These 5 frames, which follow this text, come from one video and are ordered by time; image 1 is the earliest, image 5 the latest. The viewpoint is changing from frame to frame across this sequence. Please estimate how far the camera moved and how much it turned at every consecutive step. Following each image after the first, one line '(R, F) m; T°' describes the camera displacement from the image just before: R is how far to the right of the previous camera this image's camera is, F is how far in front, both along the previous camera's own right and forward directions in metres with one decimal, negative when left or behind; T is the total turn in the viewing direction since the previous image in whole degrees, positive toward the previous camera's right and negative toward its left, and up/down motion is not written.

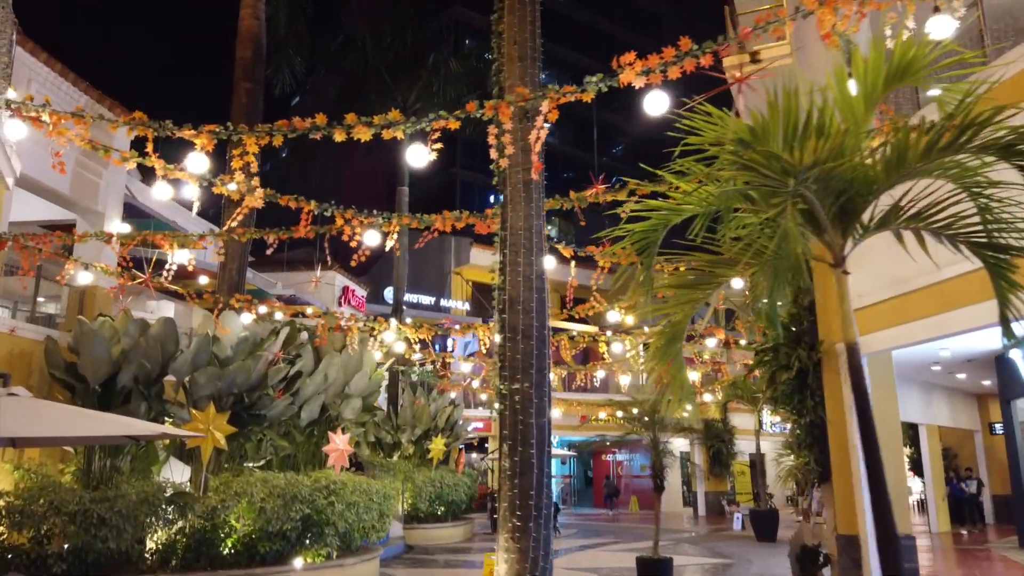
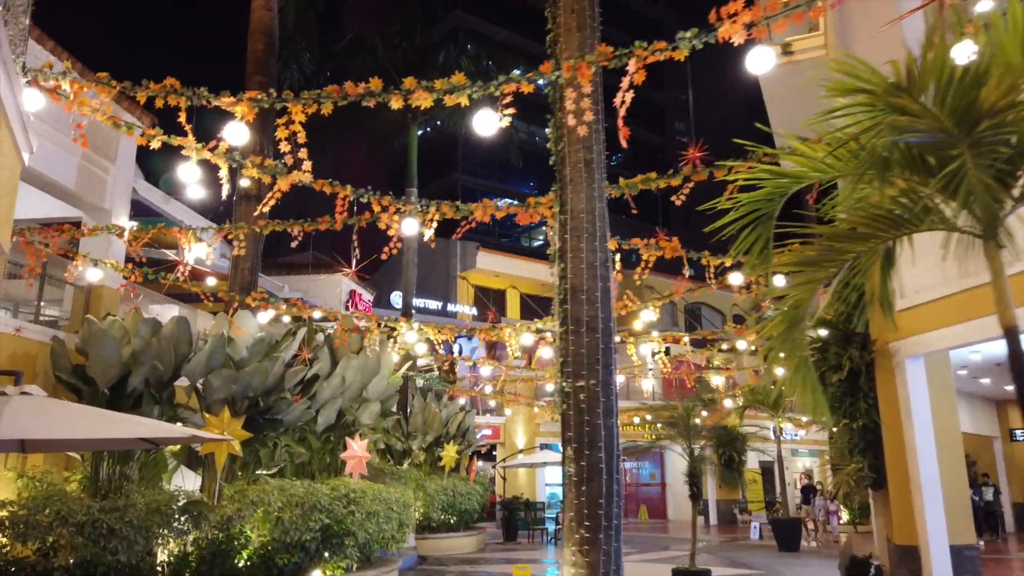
(-0.4, +0.4) m; 0°
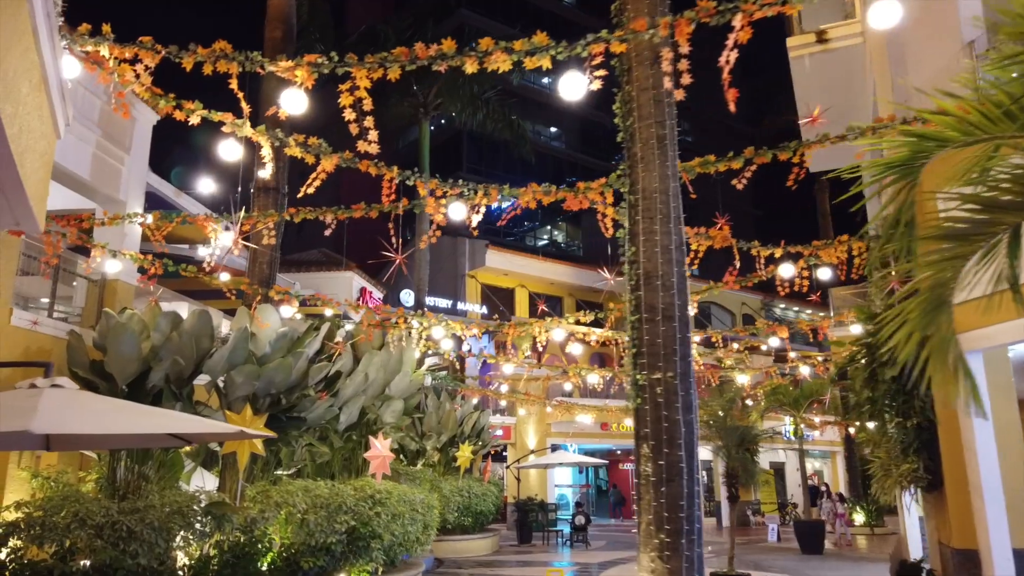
(-0.4, +0.3) m; 0°
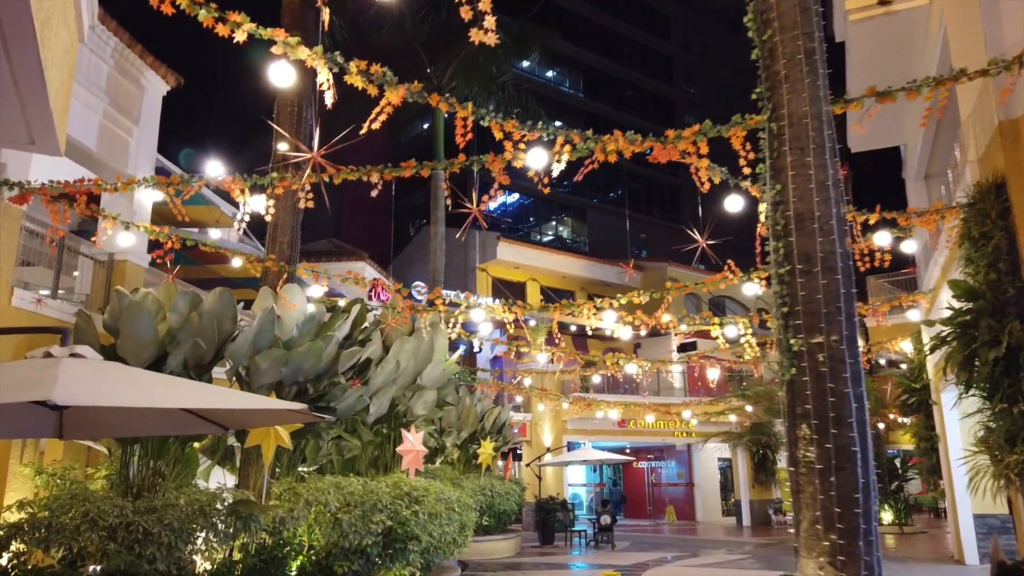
(-0.6, +0.8) m; 0°
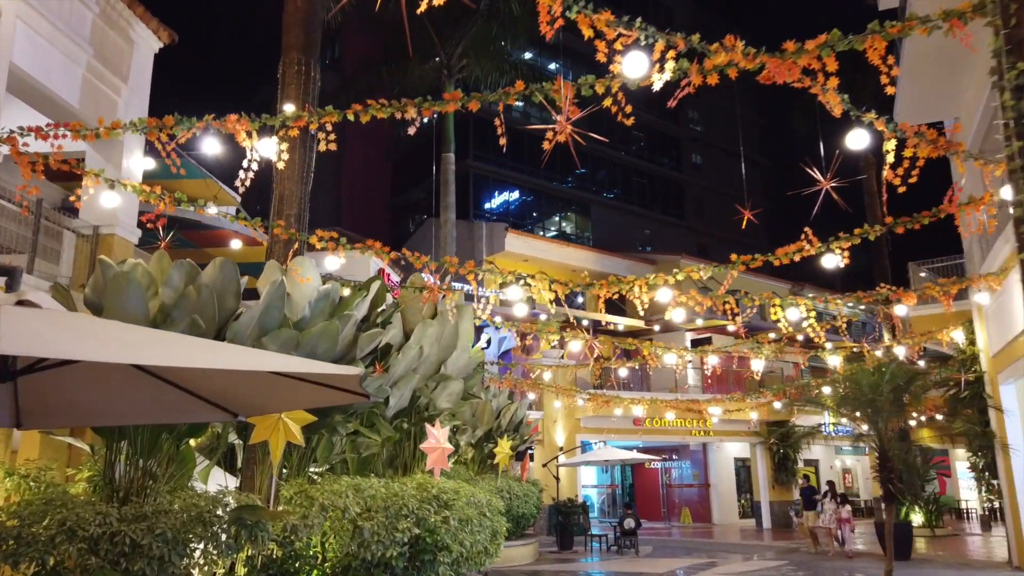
(-0.5, +1.1) m; 0°
